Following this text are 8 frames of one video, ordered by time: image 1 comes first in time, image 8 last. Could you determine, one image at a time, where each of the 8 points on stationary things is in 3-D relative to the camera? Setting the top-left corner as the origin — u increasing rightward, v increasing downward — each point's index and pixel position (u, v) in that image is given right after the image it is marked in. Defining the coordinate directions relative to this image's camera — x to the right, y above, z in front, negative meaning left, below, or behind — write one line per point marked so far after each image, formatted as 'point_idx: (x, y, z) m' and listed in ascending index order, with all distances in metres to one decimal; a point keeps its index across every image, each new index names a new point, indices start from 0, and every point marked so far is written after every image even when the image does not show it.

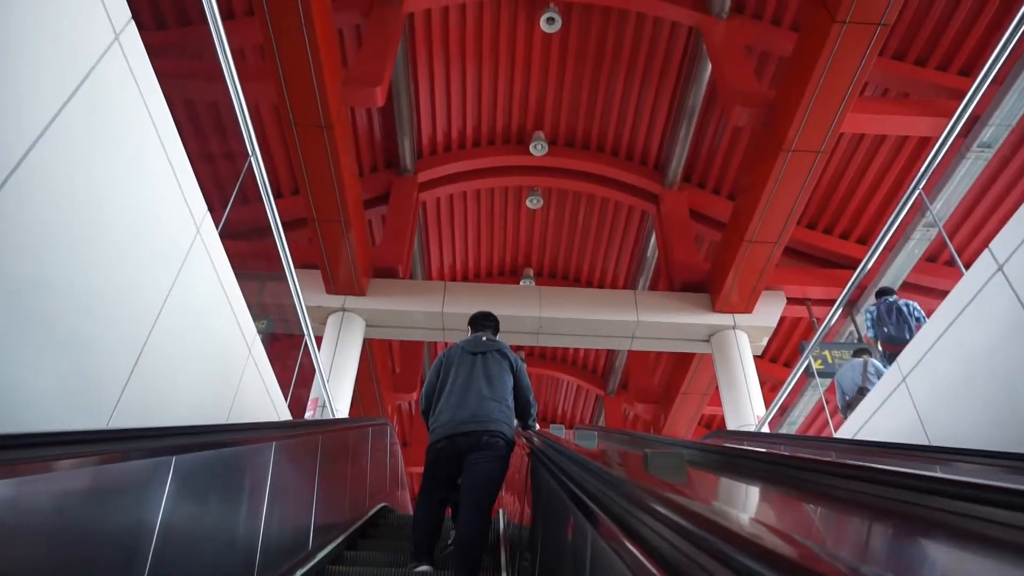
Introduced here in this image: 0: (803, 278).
0: (+3.2, +0.1, +8.1) m
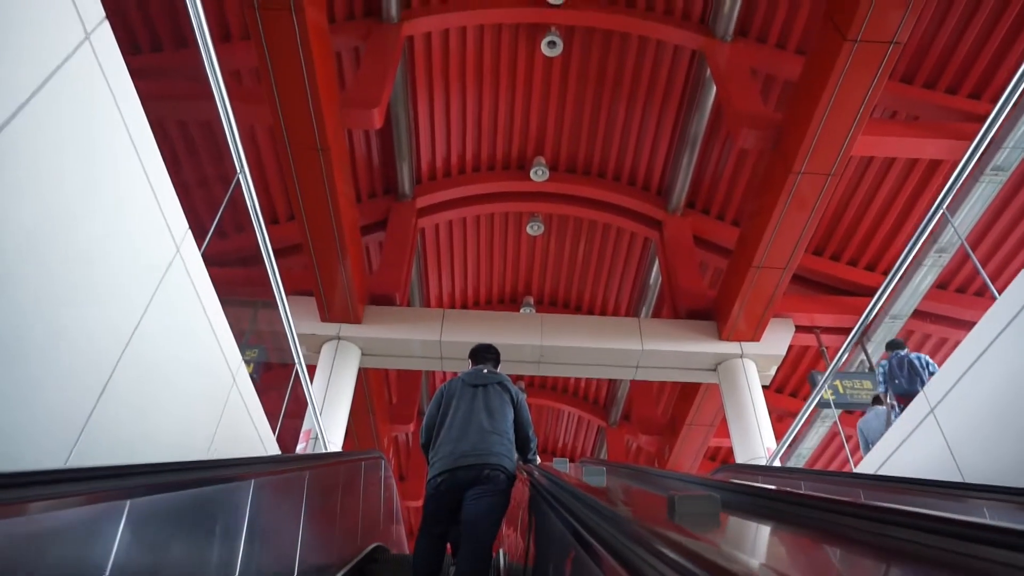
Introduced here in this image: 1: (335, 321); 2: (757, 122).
0: (+3.2, -0.2, +7.9) m
1: (-1.9, -0.3, +7.6) m
2: (+2.1, +1.4, +6.2) m
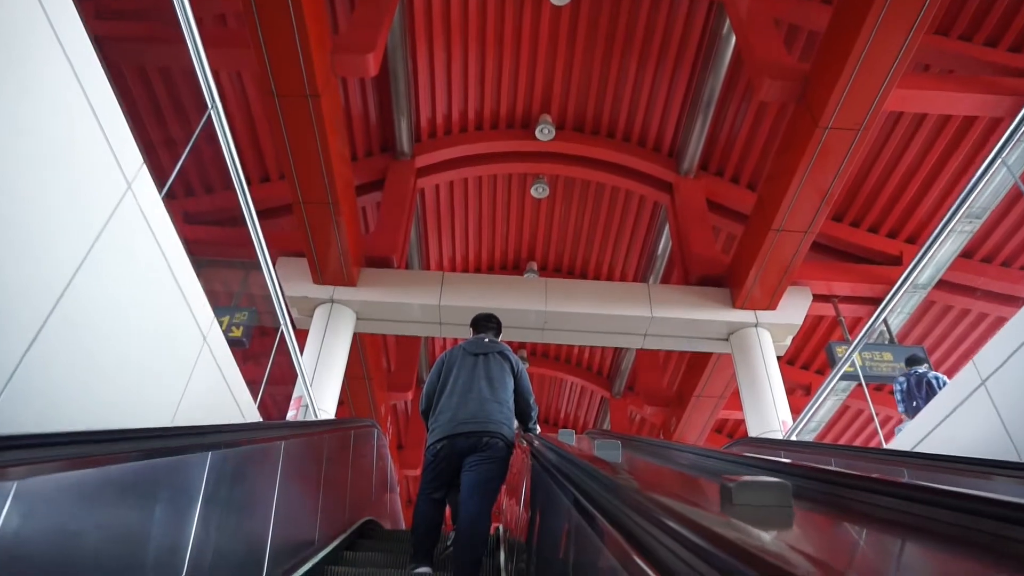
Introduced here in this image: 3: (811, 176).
0: (+3.3, +0.2, +7.5) m
1: (-1.8, 0.0, +7.3) m
2: (+2.1, +1.7, +5.7) m
3: (+2.5, +0.9, +6.0) m
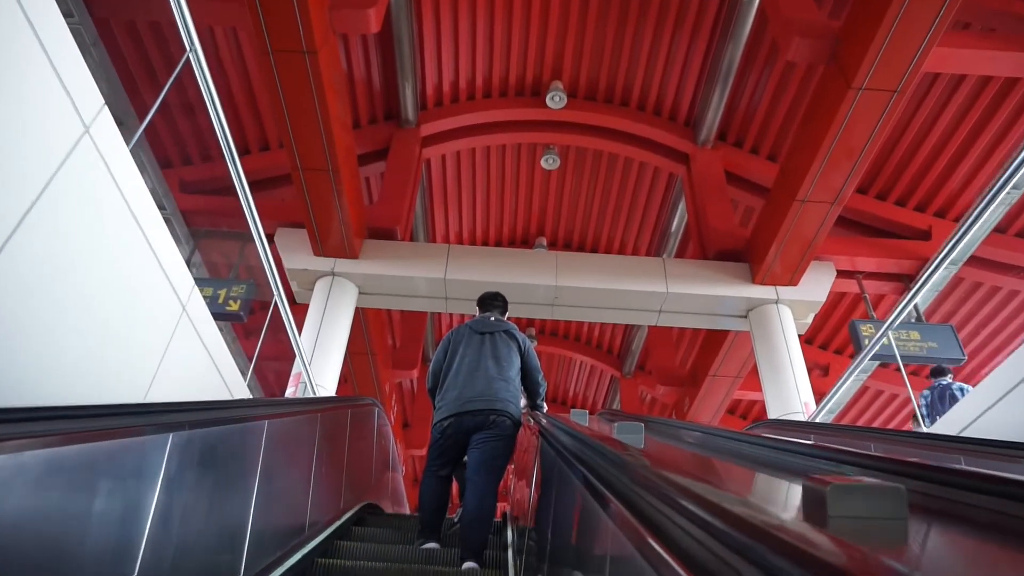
0: (+3.4, +0.4, +7.1) m
1: (-1.8, +0.3, +7.0) m
2: (+2.2, +1.9, +5.4) m
3: (+2.6, +1.1, +5.6) m
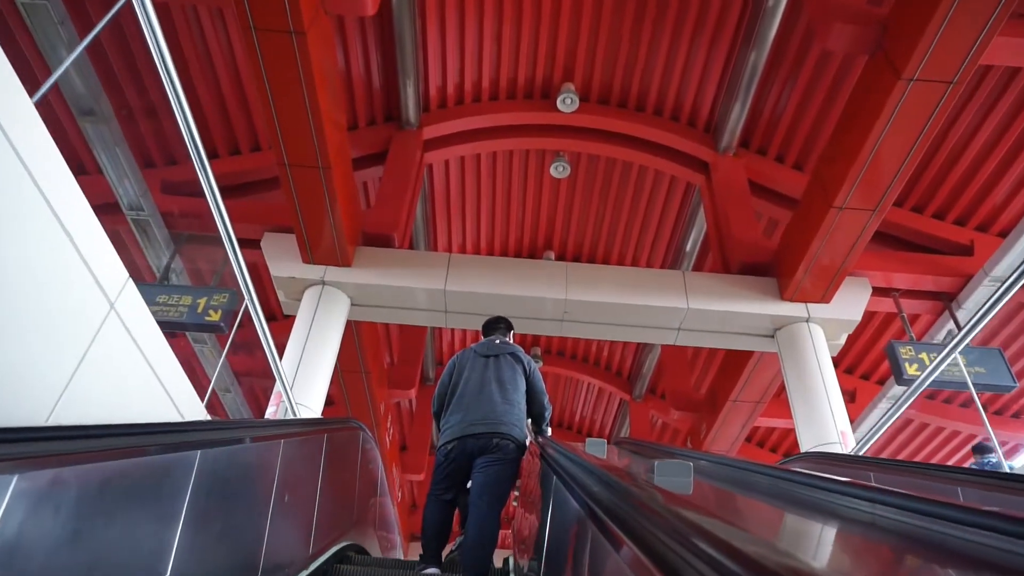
0: (+3.4, +0.2, +6.5) m
1: (-1.7, +0.2, +6.4) m
2: (+2.3, +1.8, +4.8) m
3: (+2.6, +1.0, +5.1) m
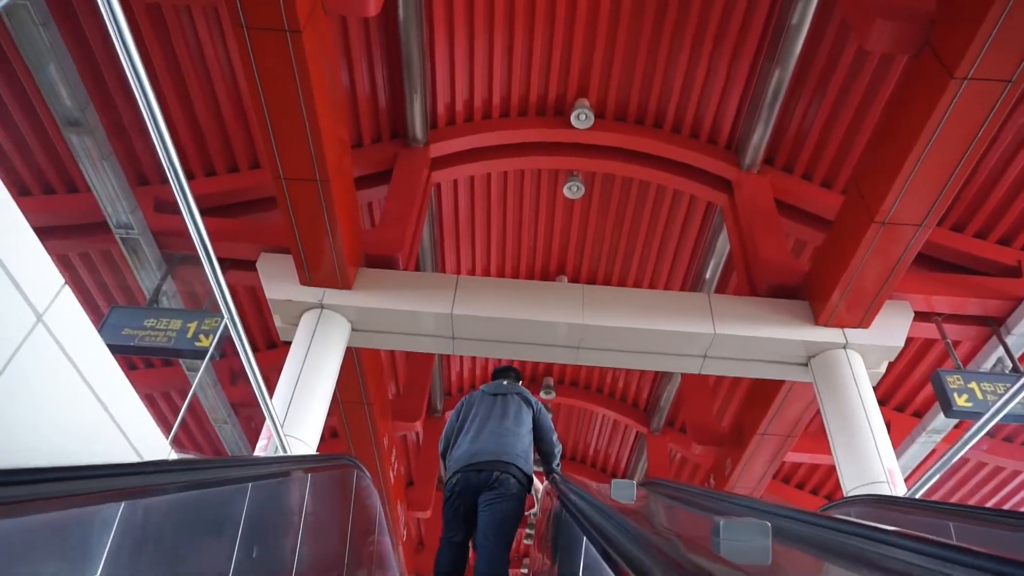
0: (+3.5, 0.0, +6.1) m
1: (-1.6, 0.0, +6.0) m
2: (+2.4, +1.7, +4.4) m
3: (+2.7, +0.9, +4.6) m
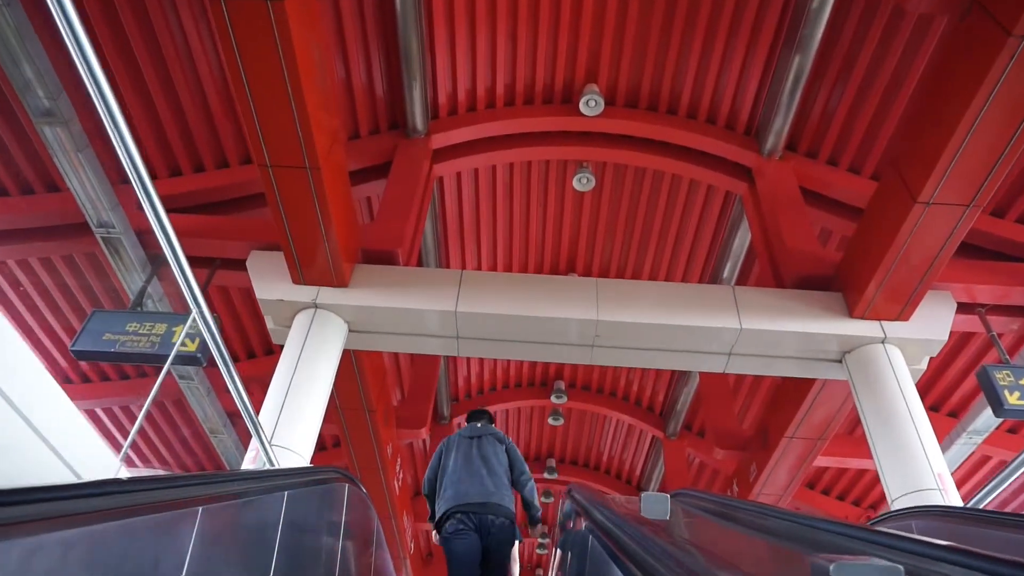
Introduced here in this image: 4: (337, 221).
0: (+3.6, +0.1, +5.6) m
1: (-1.5, 0.0, +5.6) m
2: (+2.4, +1.7, +4.0) m
3: (+2.7, +1.0, +4.2) m
4: (-1.3, +0.5, +5.2) m
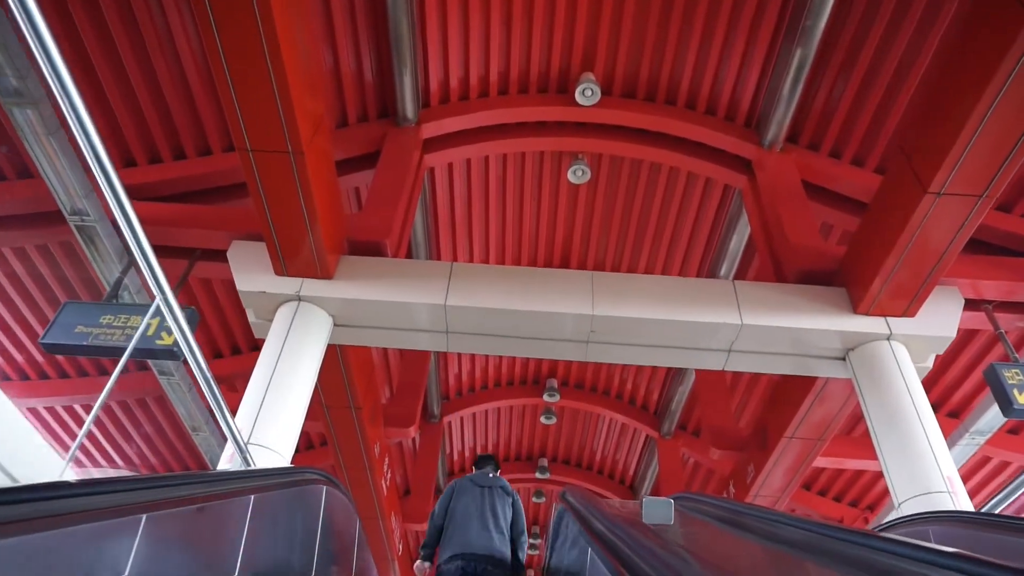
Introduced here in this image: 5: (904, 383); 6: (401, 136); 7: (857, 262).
0: (+3.5, +0.1, +5.4) m
1: (-1.6, +0.1, +5.4) m
2: (+2.3, +1.8, +3.8) m
3: (+2.7, +1.0, +4.0) m
4: (-1.3, +0.6, +5.0) m
5: (+2.6, -0.7, +4.8) m
6: (-1.0, +1.4, +6.6) m
7: (+2.5, +0.2, +5.2) m
